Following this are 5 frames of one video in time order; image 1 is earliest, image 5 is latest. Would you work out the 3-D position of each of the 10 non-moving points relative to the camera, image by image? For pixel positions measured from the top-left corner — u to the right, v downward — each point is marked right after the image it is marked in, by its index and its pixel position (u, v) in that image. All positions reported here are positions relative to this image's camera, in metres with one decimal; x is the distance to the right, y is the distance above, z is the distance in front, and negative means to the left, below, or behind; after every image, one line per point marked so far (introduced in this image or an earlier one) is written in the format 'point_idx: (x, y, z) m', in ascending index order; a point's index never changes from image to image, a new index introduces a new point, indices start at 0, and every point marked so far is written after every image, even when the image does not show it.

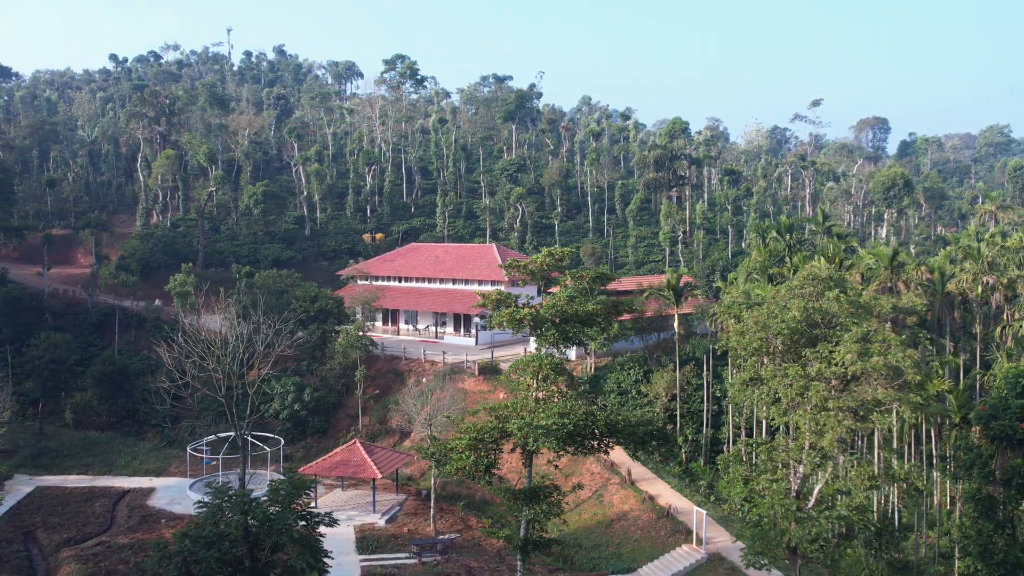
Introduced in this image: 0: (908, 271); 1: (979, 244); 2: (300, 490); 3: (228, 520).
0: (+11.1, +0.5, +19.9) m
1: (+12.9, +1.2, +19.9) m
2: (-3.2, -2.9, +10.4) m
3: (-4.0, -3.2, +9.8) m
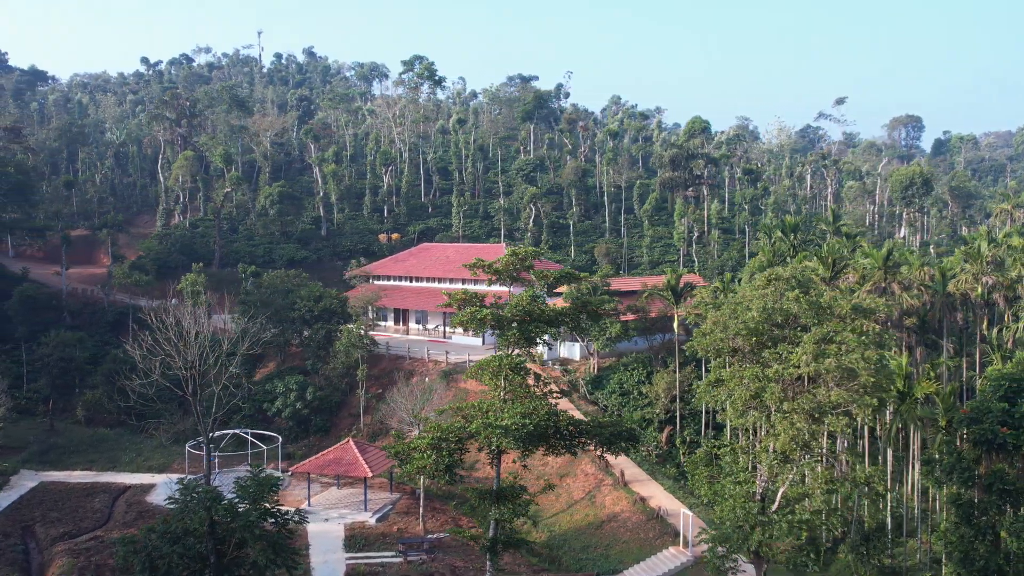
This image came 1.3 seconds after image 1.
0: (+10.9, +0.5, +19.6) m
1: (+12.7, +1.2, +19.5) m
2: (-3.6, -2.9, +10.4) m
3: (-4.5, -3.2, +9.9) m
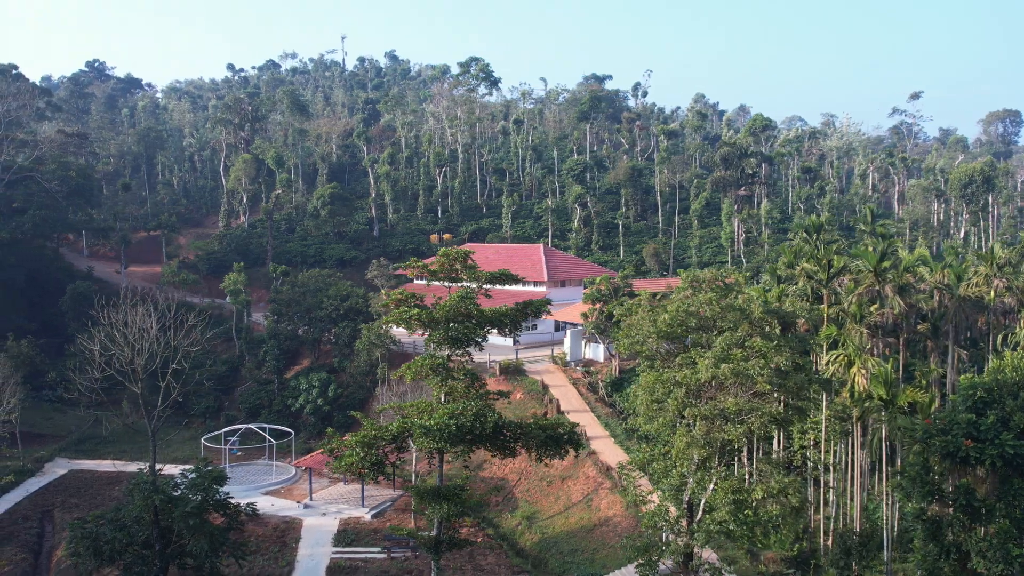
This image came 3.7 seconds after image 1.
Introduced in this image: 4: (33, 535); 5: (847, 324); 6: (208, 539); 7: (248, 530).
0: (+10.7, +0.4, +18.7) m
1: (+12.5, +1.1, +18.4) m
2: (-4.5, -2.9, +10.8) m
3: (-5.4, -3.2, +10.4) m
4: (-11.5, -5.9, +17.1) m
5: (+7.1, -0.8, +15.1) m
6: (-4.3, -3.6, +10.3) m
7: (-6.6, -6.0, +17.7) m
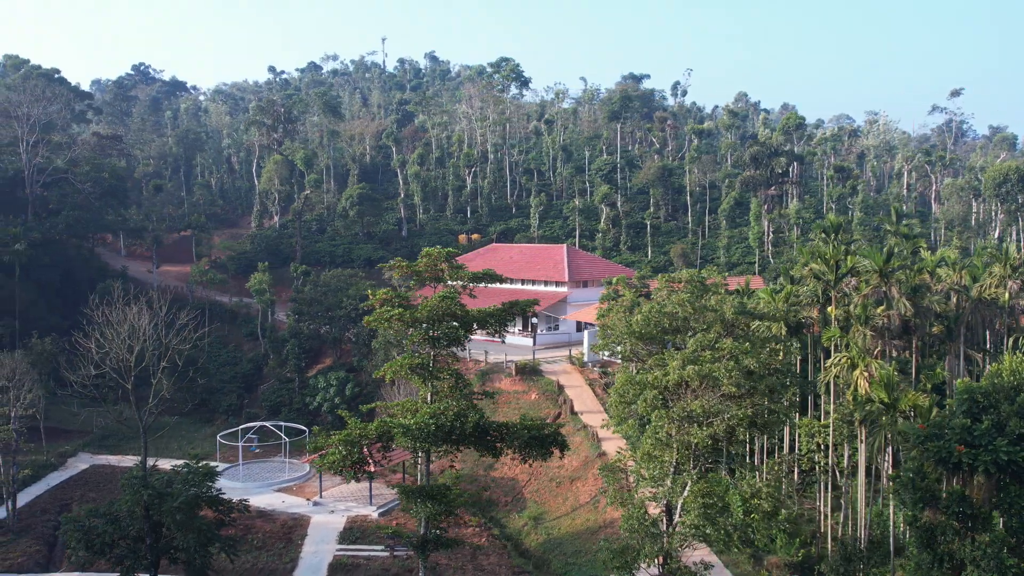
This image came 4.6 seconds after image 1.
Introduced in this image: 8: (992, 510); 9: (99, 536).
0: (+10.9, +0.4, +18.2) m
1: (+12.7, +1.1, +17.9) m
2: (-4.7, -2.9, +11.0) m
3: (-5.6, -3.2, +10.6) m
4: (-11.4, -5.9, +17.6) m
5: (+7.0, -0.8, +14.8) m
6: (-4.6, -3.6, +10.5) m
7: (-6.5, -6.0, +18.0) m
8: (+7.4, -3.4, +11.0) m
9: (-6.1, -3.6, +10.4) m
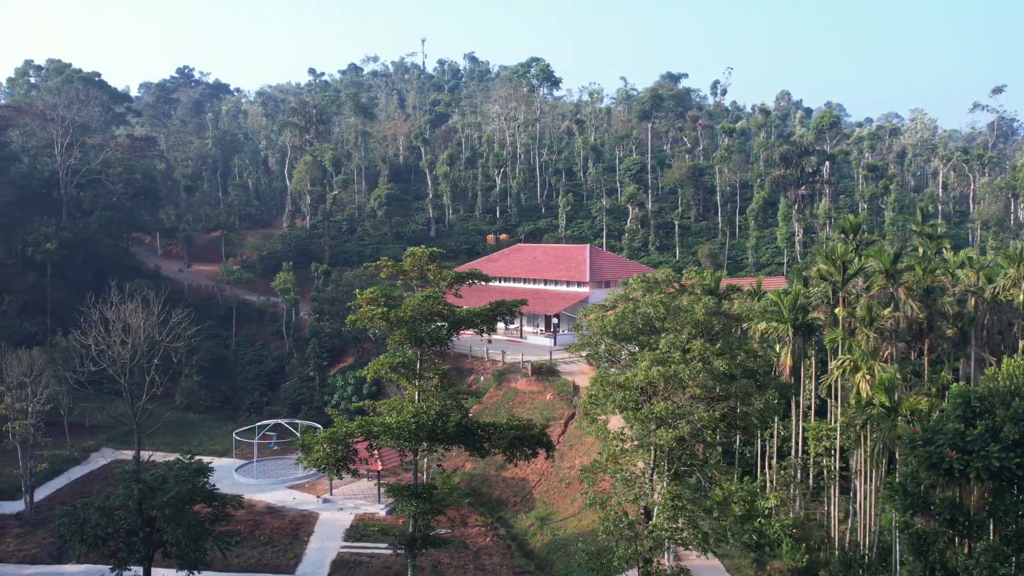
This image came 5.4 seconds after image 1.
0: (+11.0, +0.4, +17.7) m
1: (+12.8, +1.0, +17.3) m
2: (-4.9, -2.9, +11.2) m
3: (-5.8, -3.1, +10.9) m
4: (-11.3, -5.9, +18.1) m
5: (+7.0, -0.8, +14.4) m
6: (-4.8, -3.6, +10.7) m
7: (-6.3, -6.0, +18.2) m
8: (+7.2, -3.4, +10.6) m
9: (-6.3, -3.6, +10.7) m
